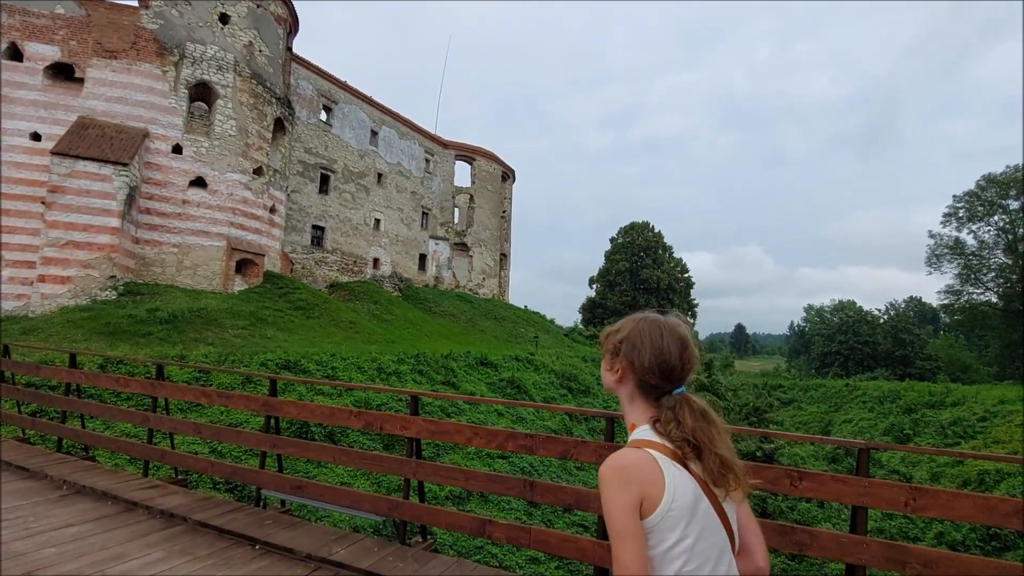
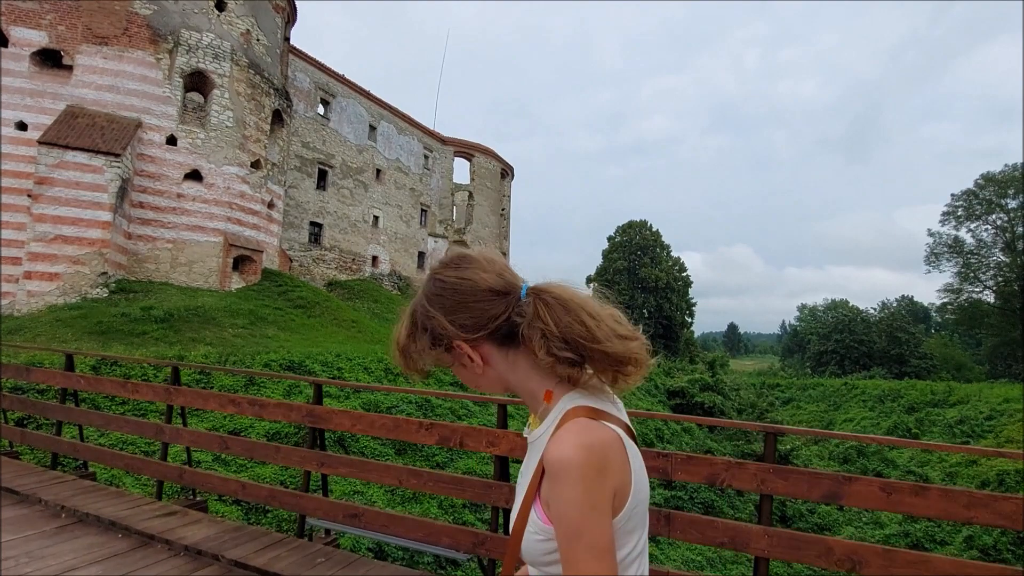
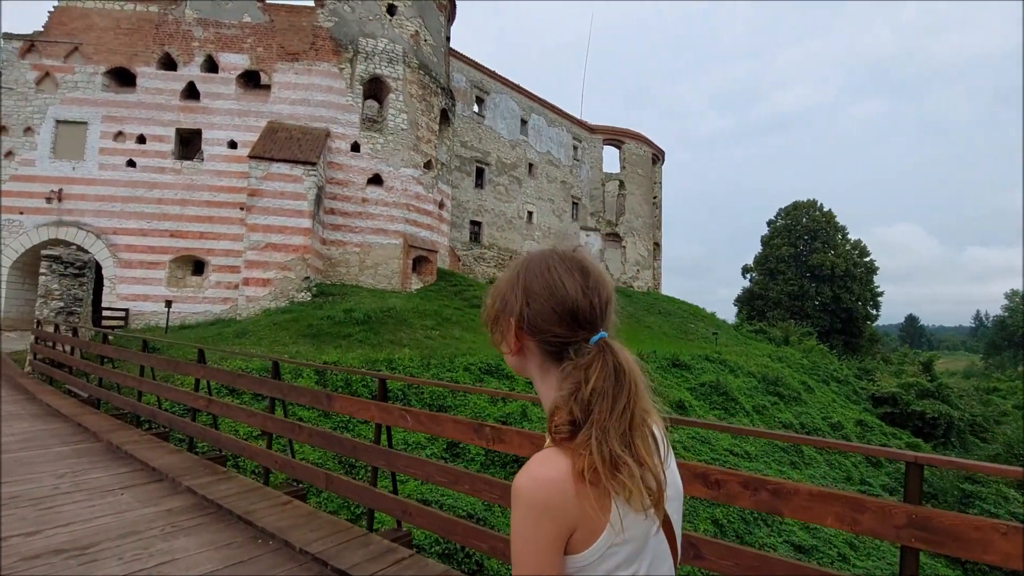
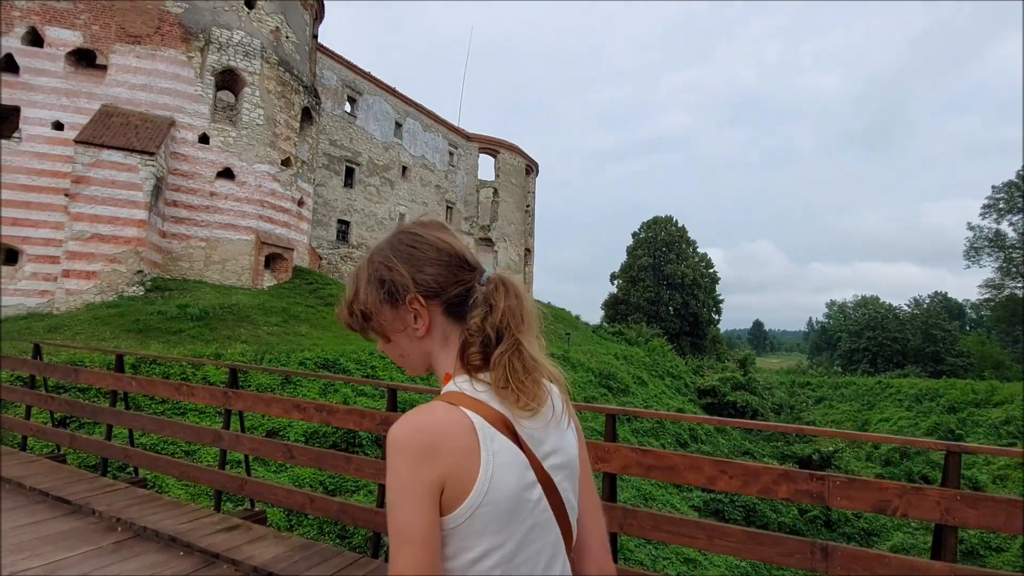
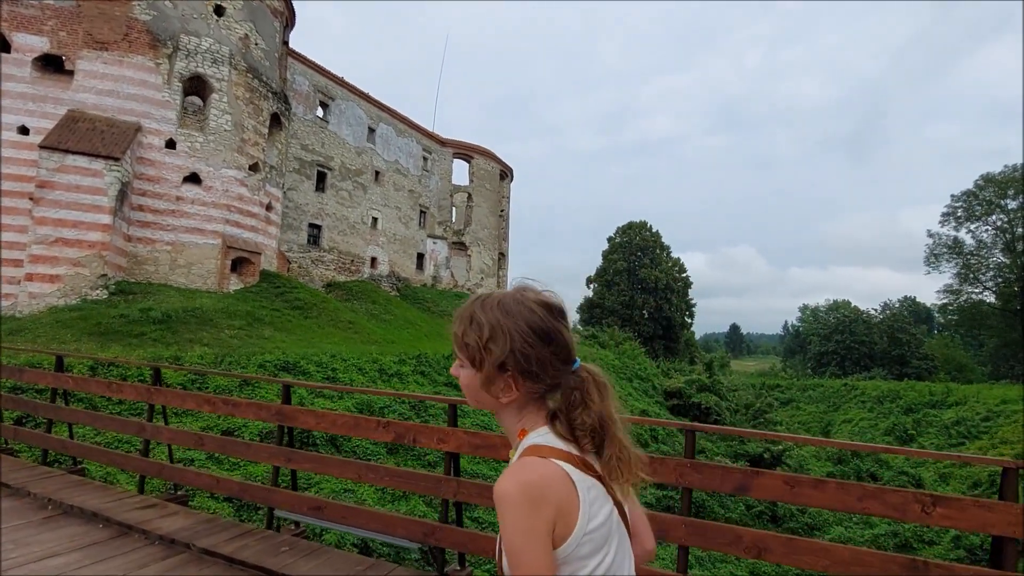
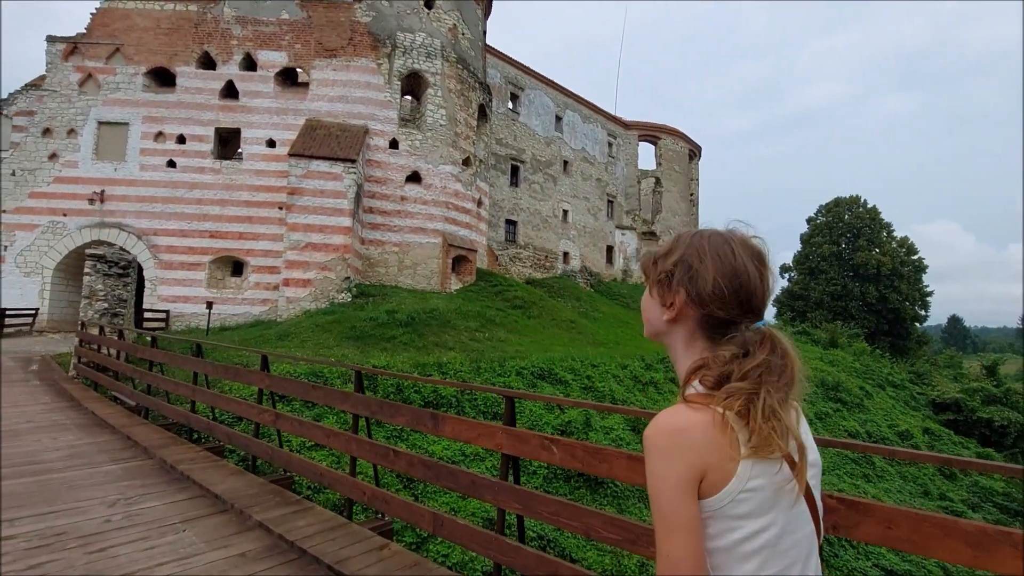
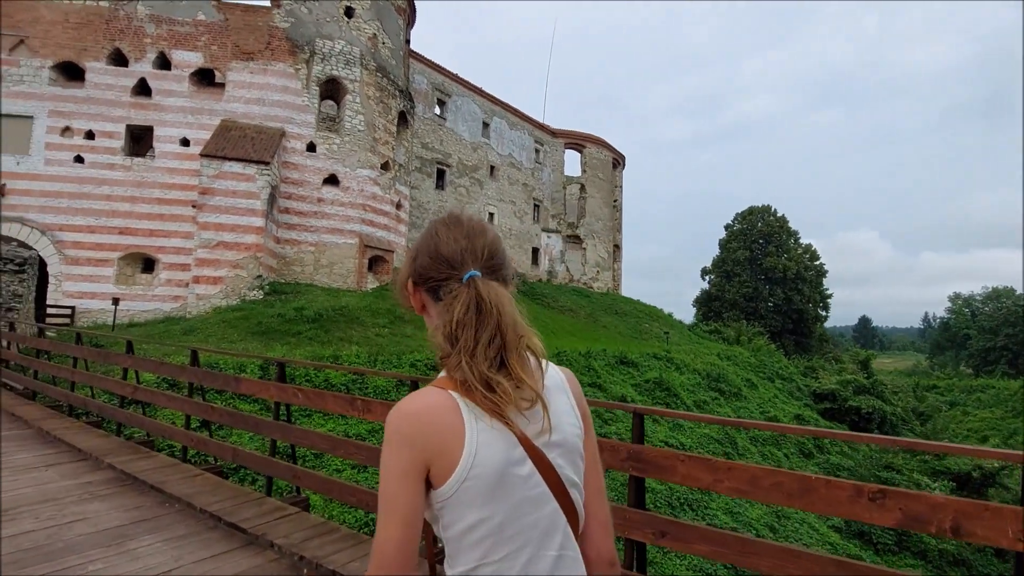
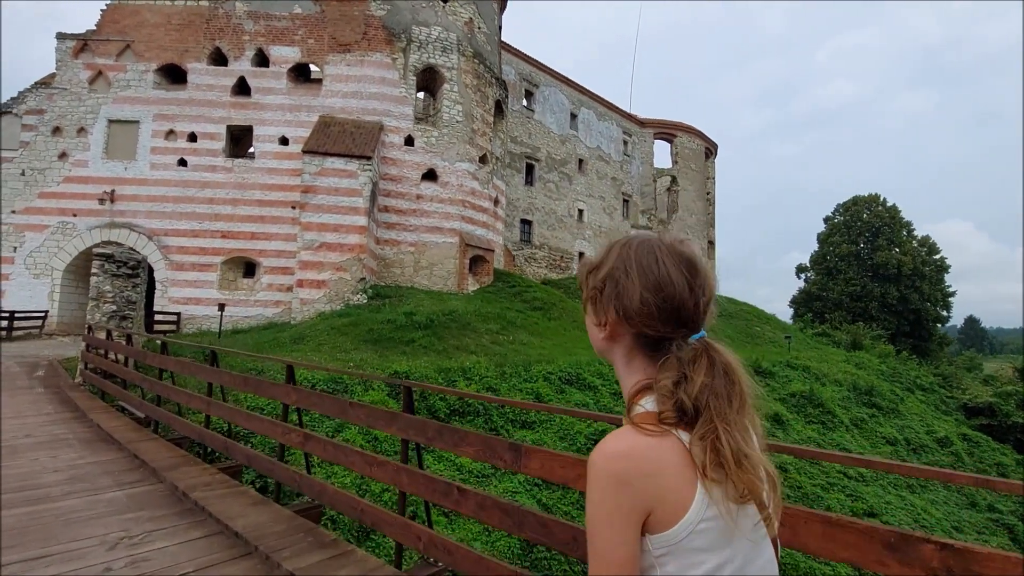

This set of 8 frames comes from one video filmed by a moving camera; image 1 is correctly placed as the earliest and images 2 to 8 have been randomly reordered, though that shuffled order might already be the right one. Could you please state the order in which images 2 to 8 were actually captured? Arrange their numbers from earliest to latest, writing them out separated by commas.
5, 2, 4, 7, 3, 6, 8
